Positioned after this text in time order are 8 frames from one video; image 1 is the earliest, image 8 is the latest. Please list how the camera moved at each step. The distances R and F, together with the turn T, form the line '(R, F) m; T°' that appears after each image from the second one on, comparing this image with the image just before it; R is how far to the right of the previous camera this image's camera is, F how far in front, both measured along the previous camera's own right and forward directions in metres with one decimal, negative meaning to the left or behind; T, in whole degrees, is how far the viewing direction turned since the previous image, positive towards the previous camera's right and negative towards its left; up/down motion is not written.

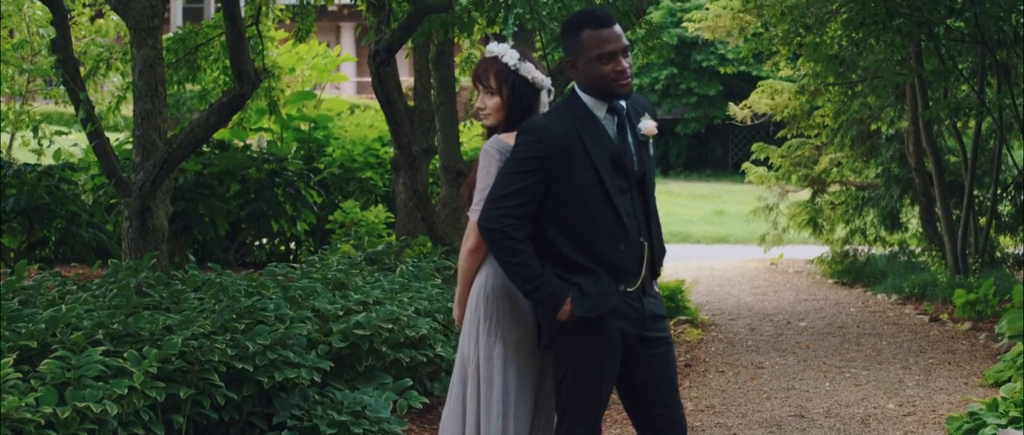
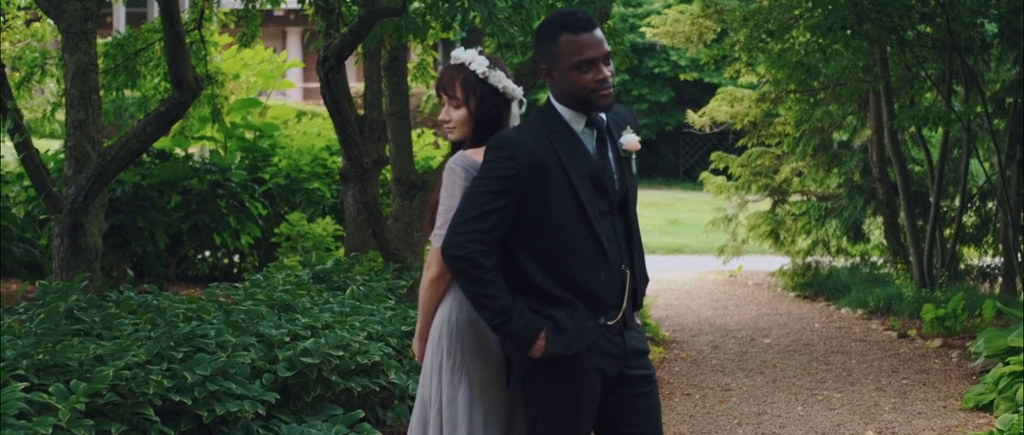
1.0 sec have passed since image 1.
(0.0, +0.4) m; +2°
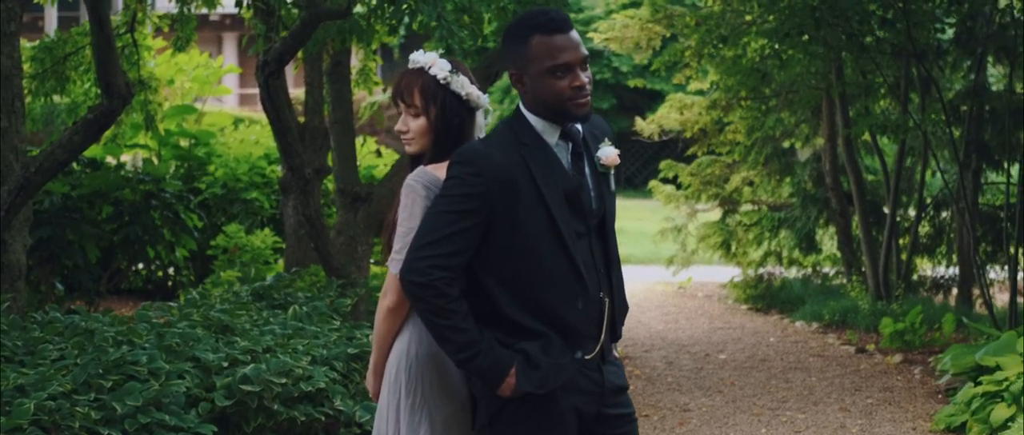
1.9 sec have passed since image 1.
(-0.1, +0.4) m; +2°
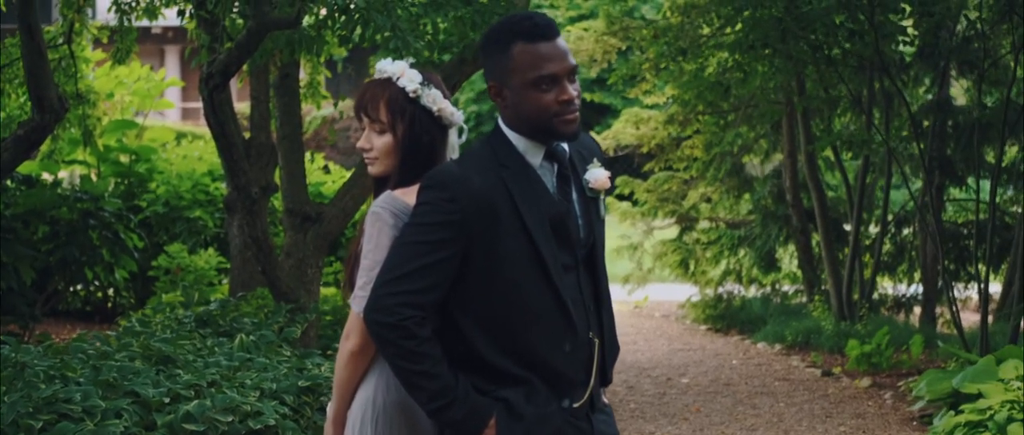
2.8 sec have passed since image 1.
(-0.1, +0.4) m; +2°
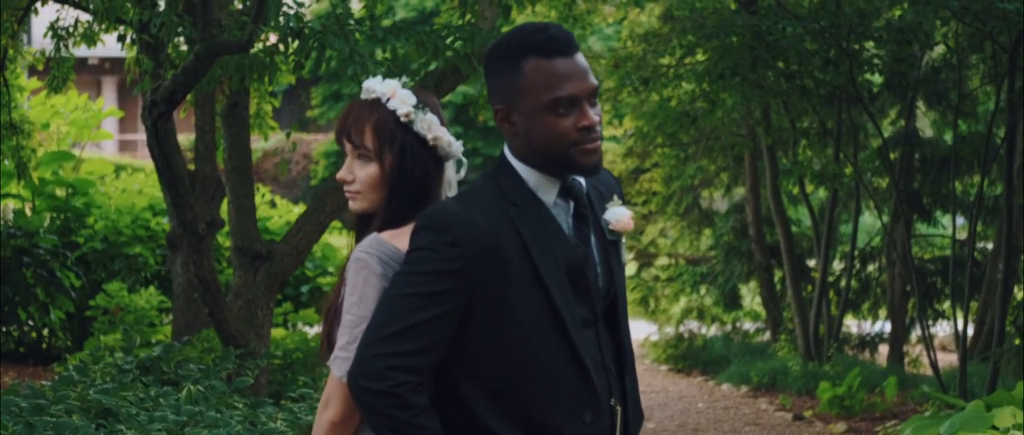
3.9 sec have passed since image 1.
(-0.1, +0.5) m; +2°
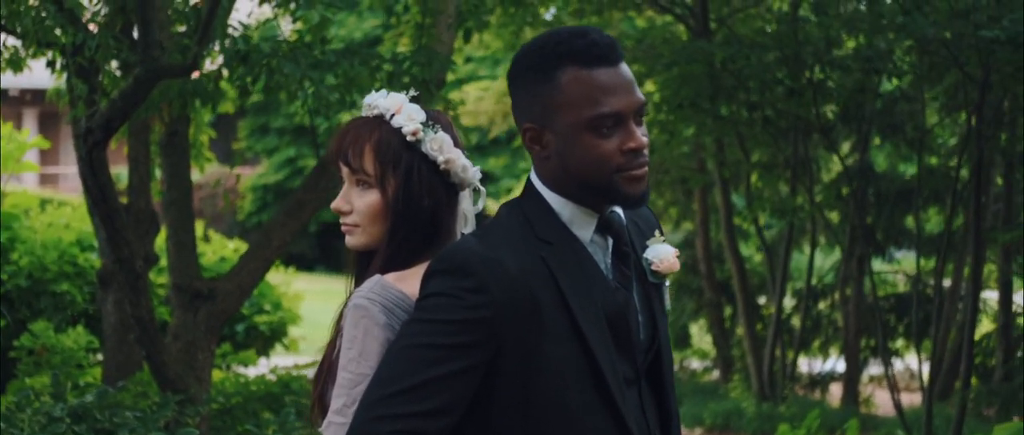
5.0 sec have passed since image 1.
(-0.1, +0.4) m; +2°
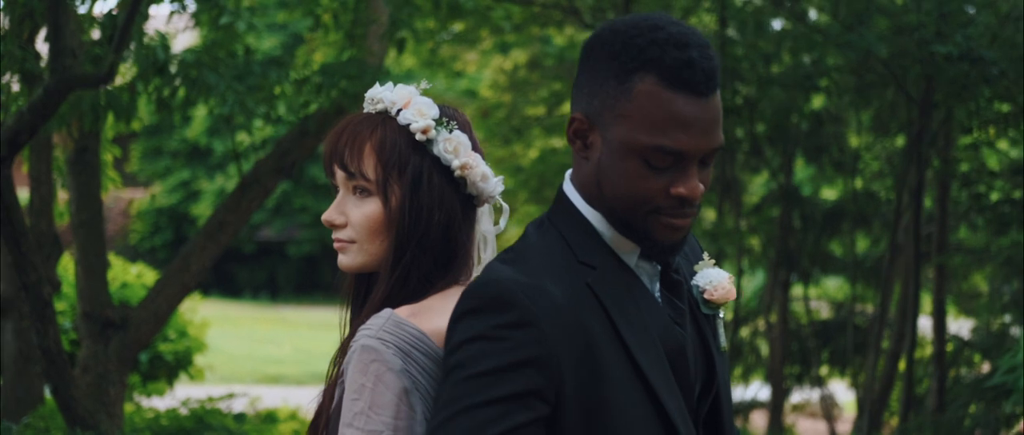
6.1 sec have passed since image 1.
(-0.1, +0.4) m; +3°
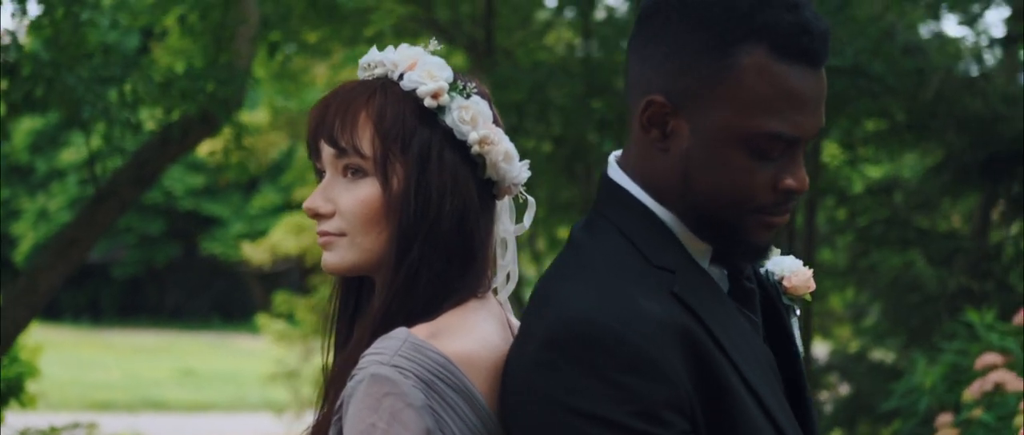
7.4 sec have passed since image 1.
(-0.2, +0.4) m; +5°
